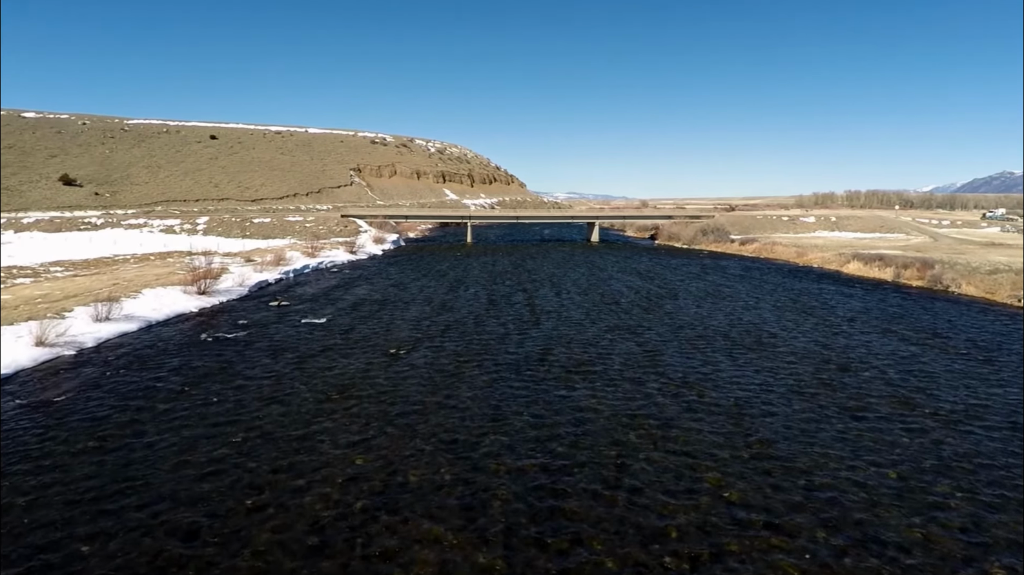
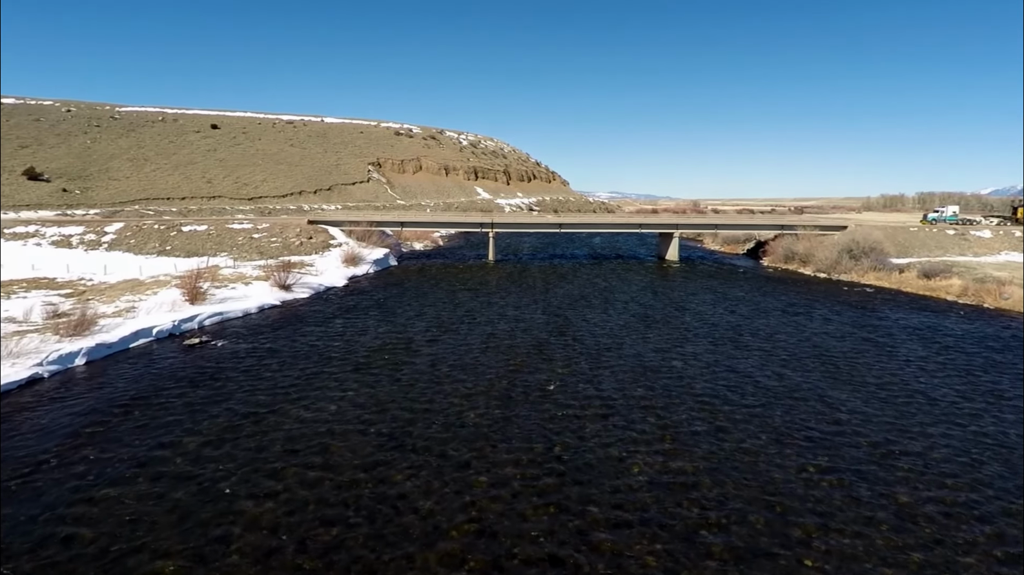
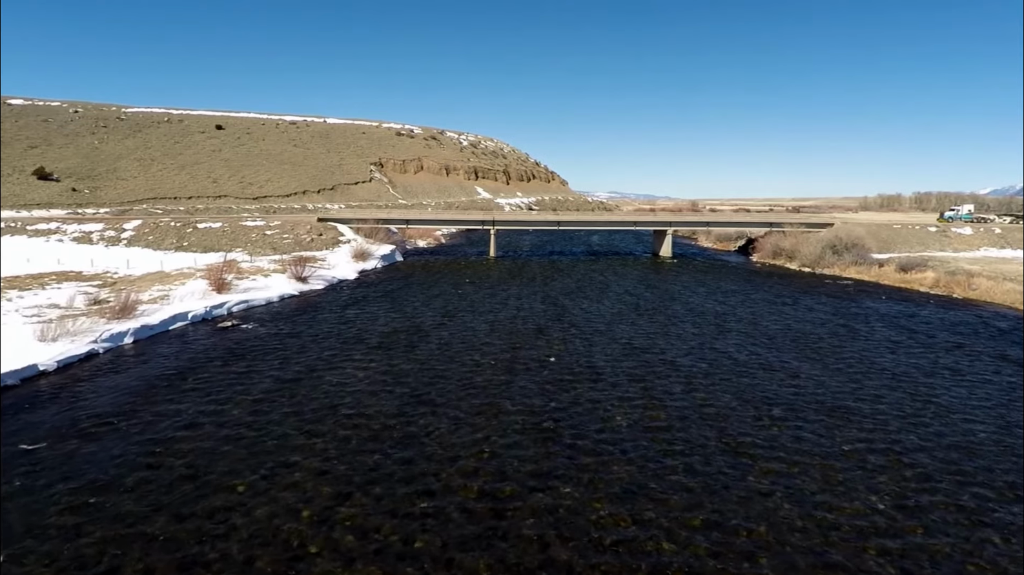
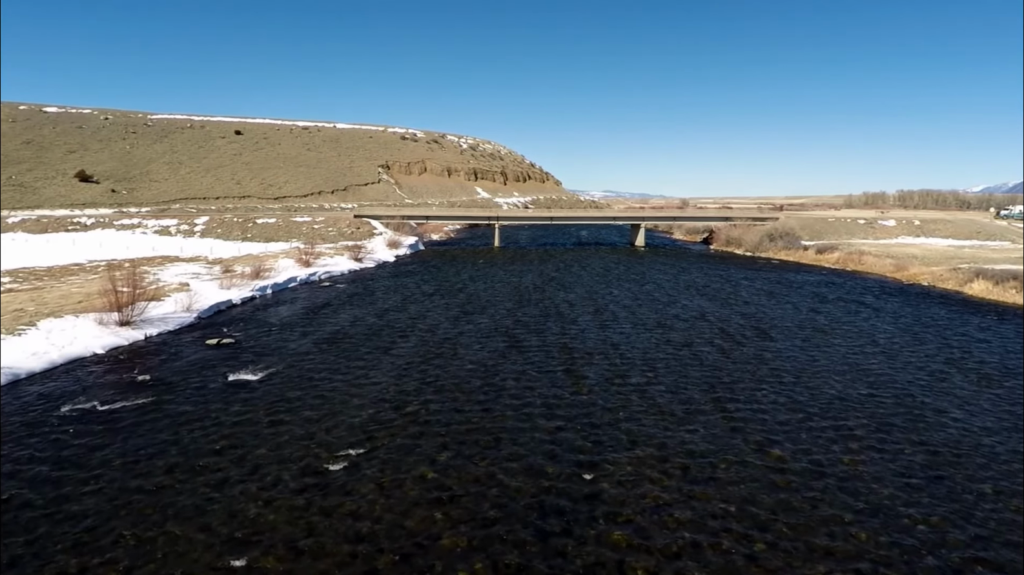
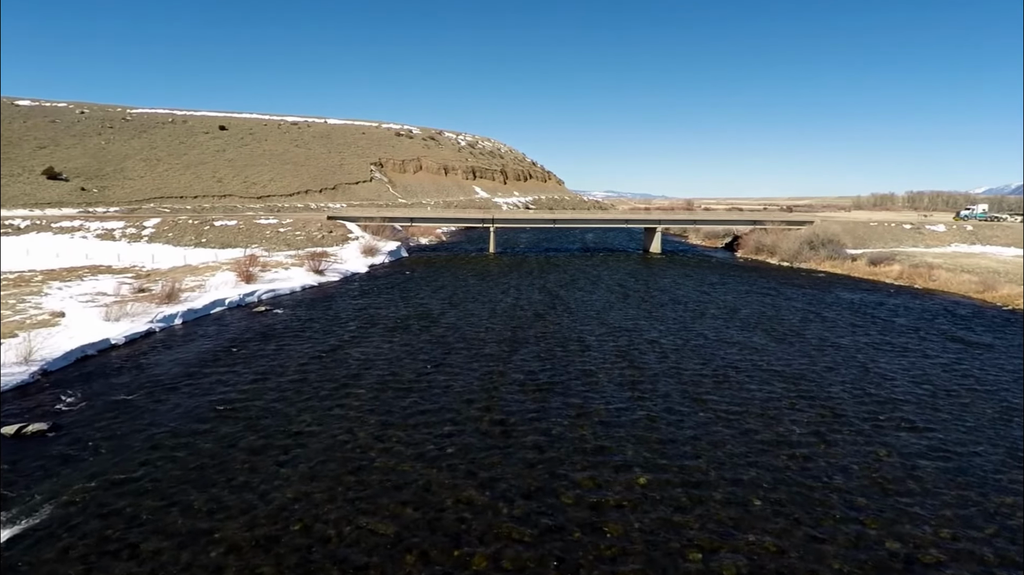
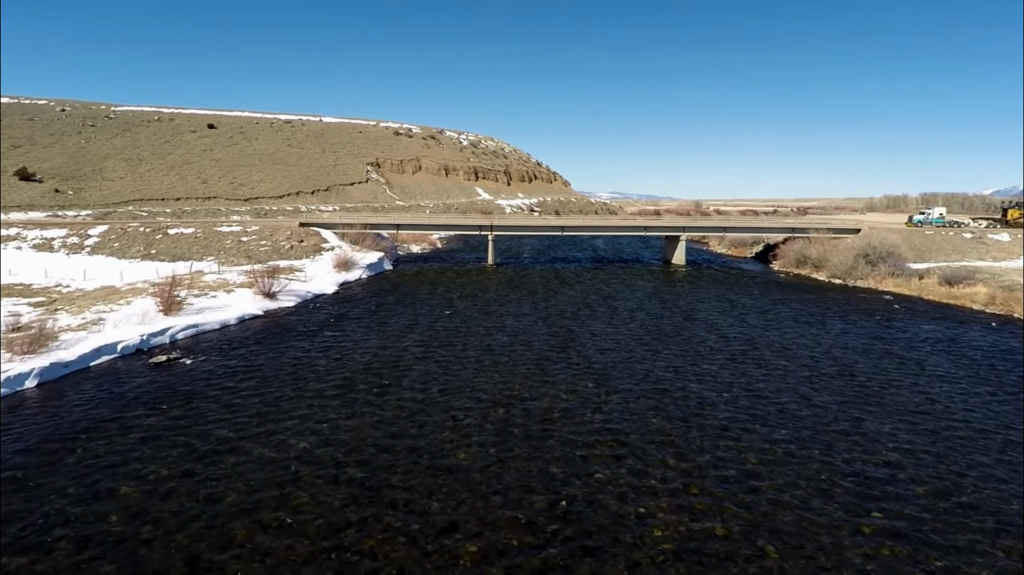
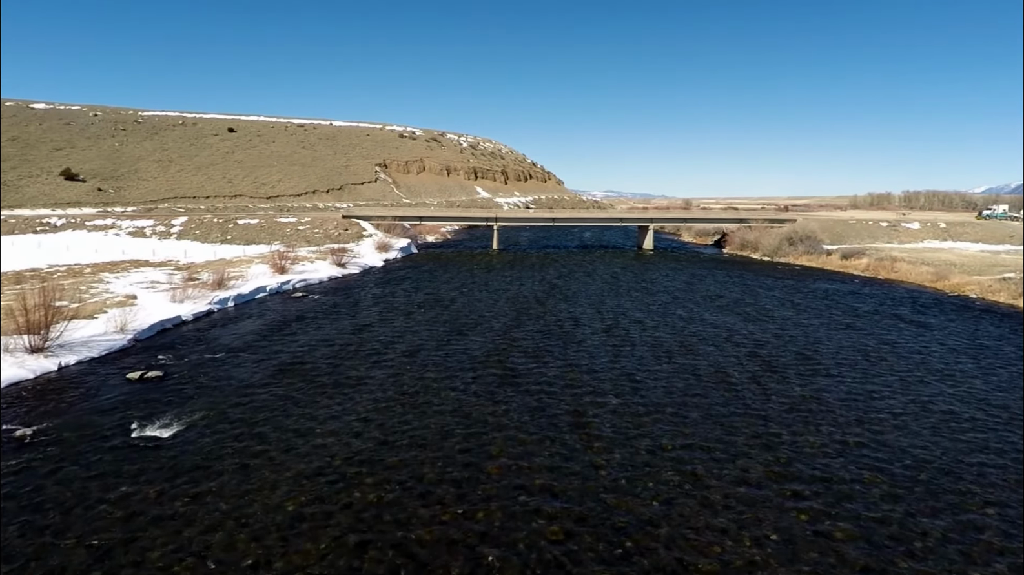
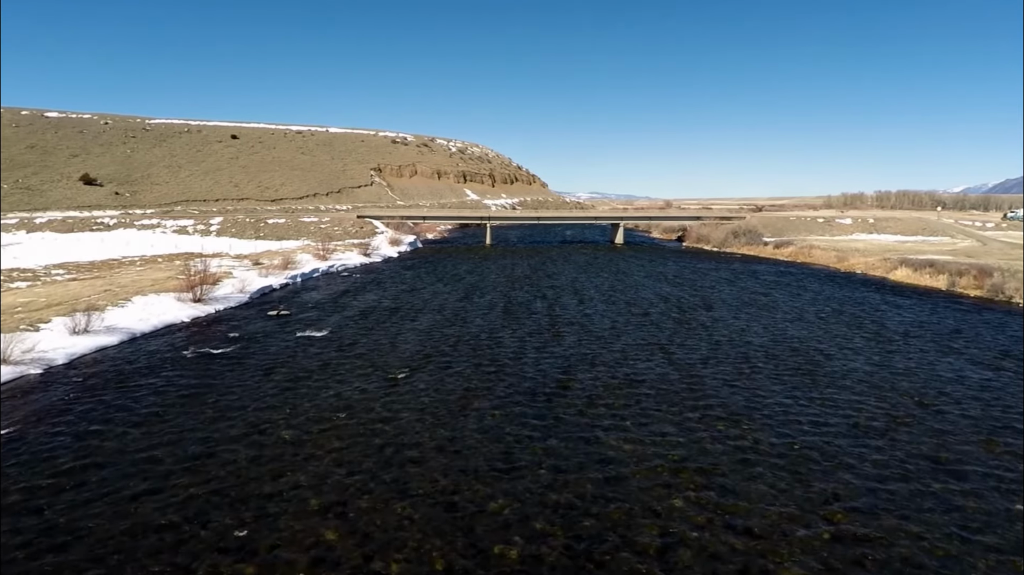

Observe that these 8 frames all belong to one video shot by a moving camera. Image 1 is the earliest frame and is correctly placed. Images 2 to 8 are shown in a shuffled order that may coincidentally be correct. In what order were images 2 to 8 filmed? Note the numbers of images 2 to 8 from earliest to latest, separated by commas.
8, 4, 7, 5, 3, 2, 6
